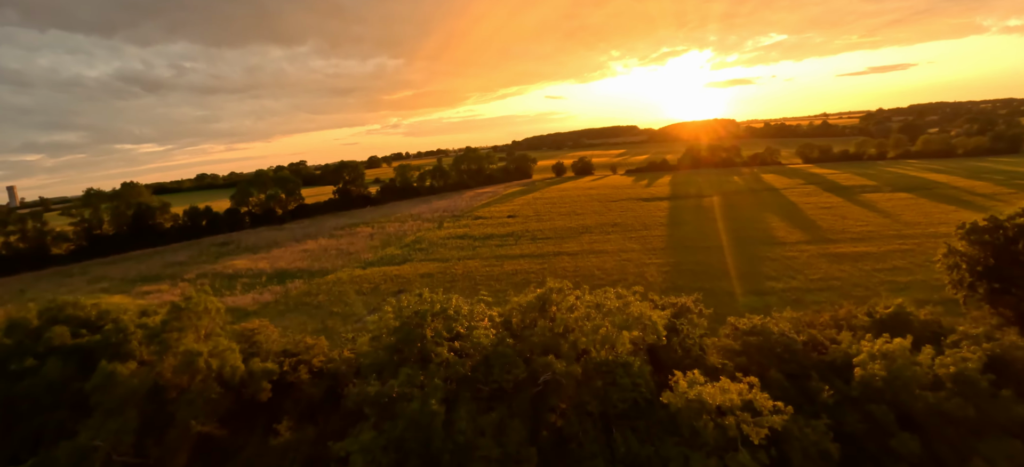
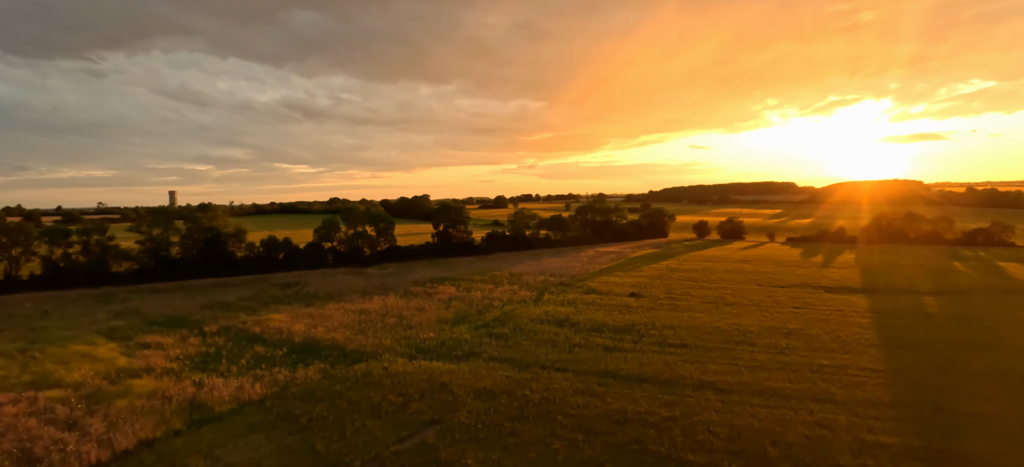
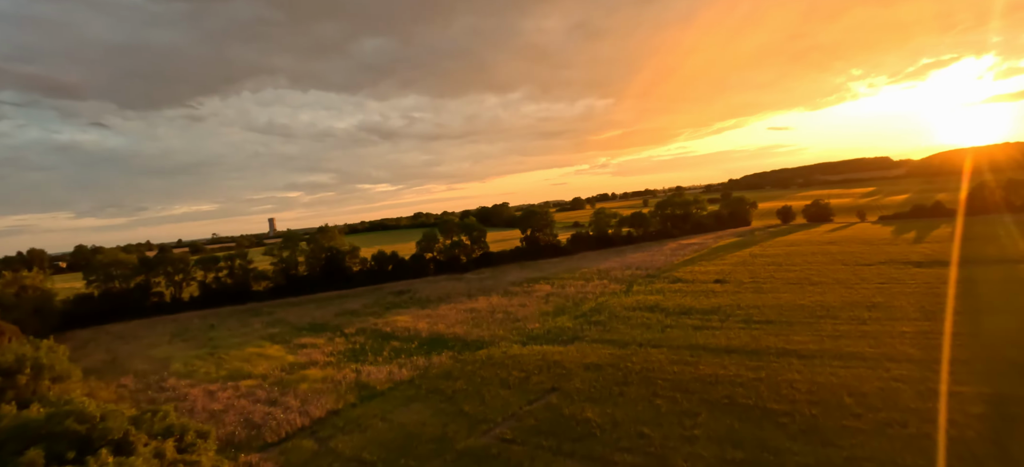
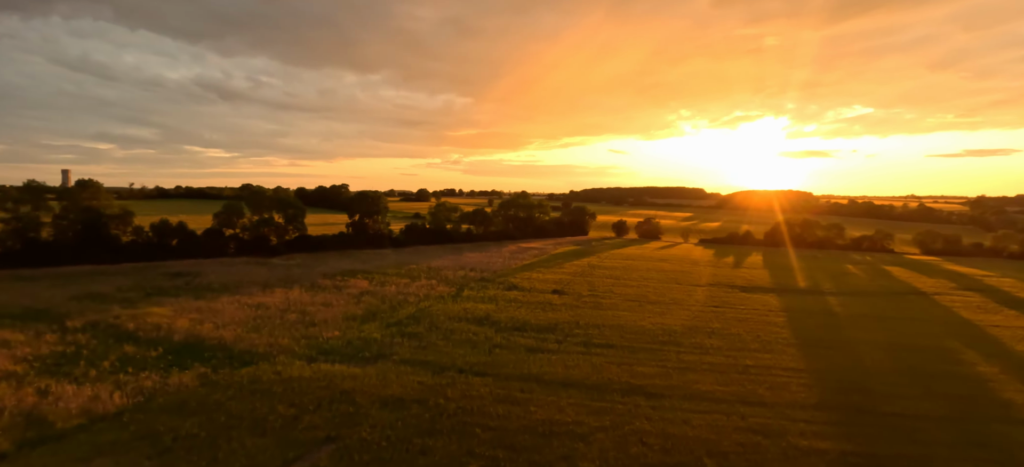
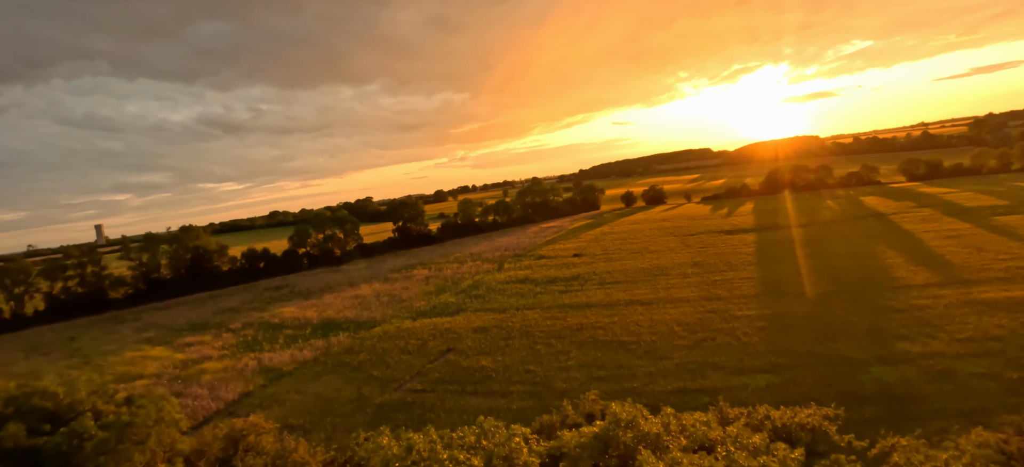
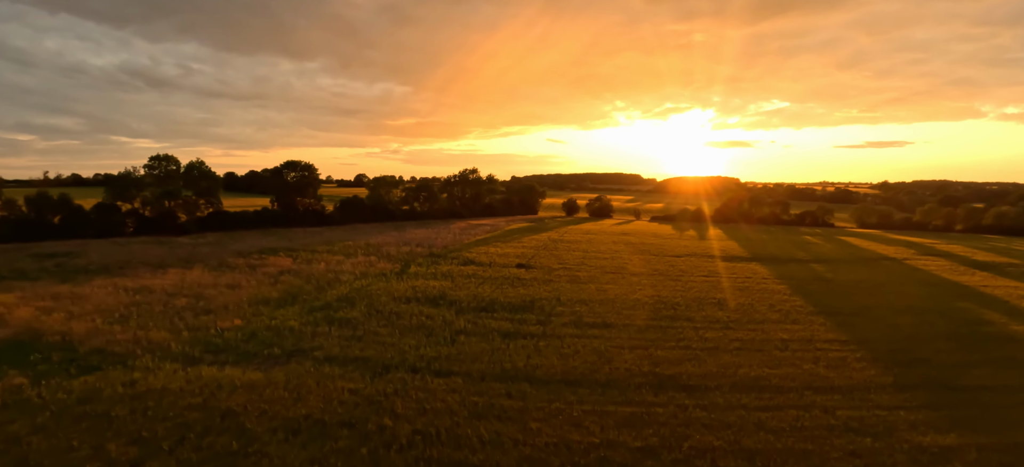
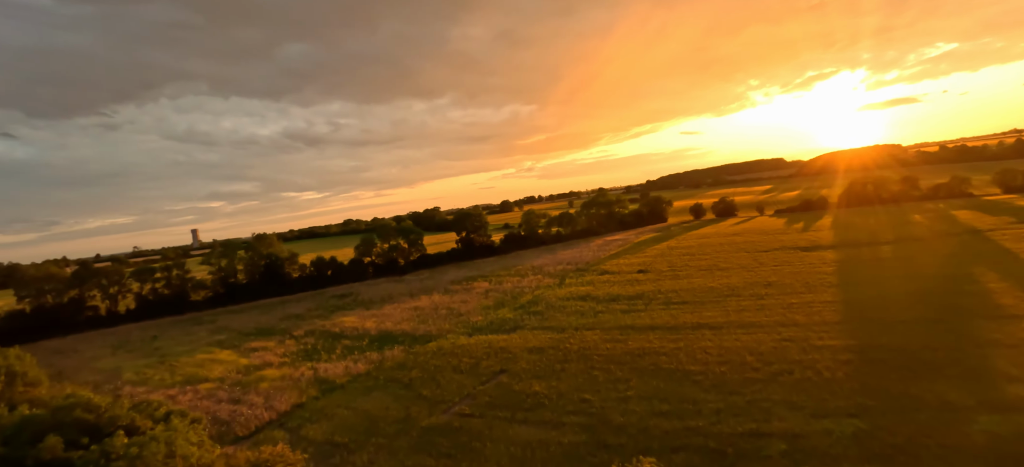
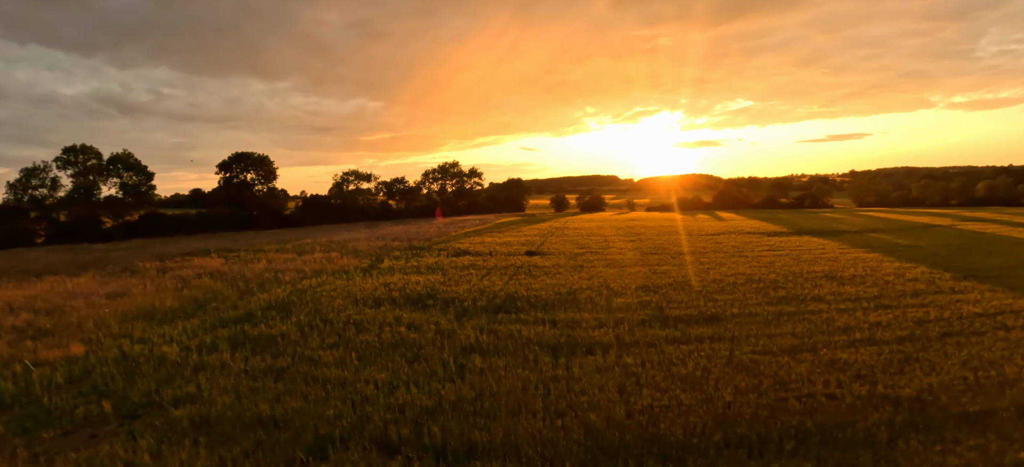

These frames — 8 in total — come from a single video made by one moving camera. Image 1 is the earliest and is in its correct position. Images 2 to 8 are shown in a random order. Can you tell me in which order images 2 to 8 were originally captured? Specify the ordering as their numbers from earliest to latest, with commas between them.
5, 7, 3, 2, 4, 6, 8
